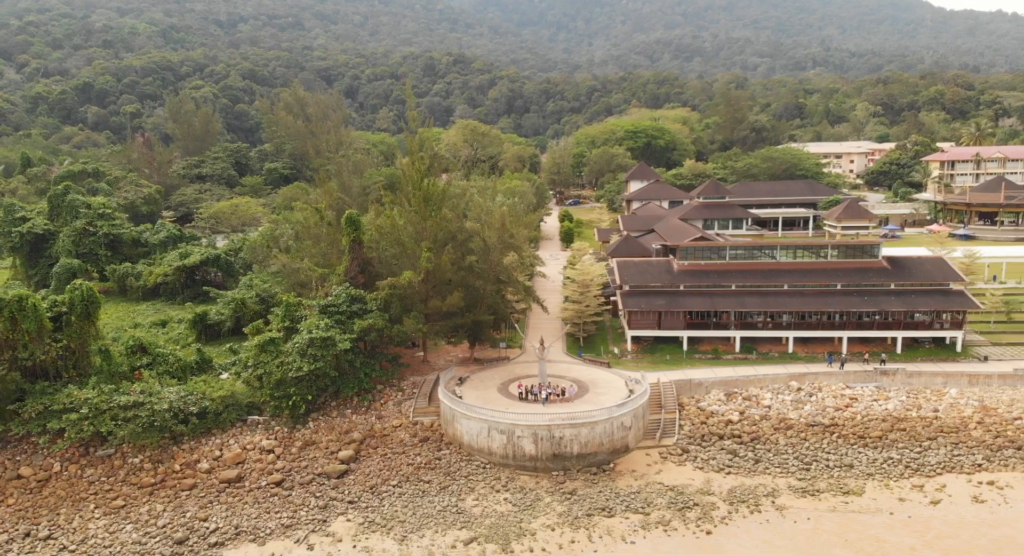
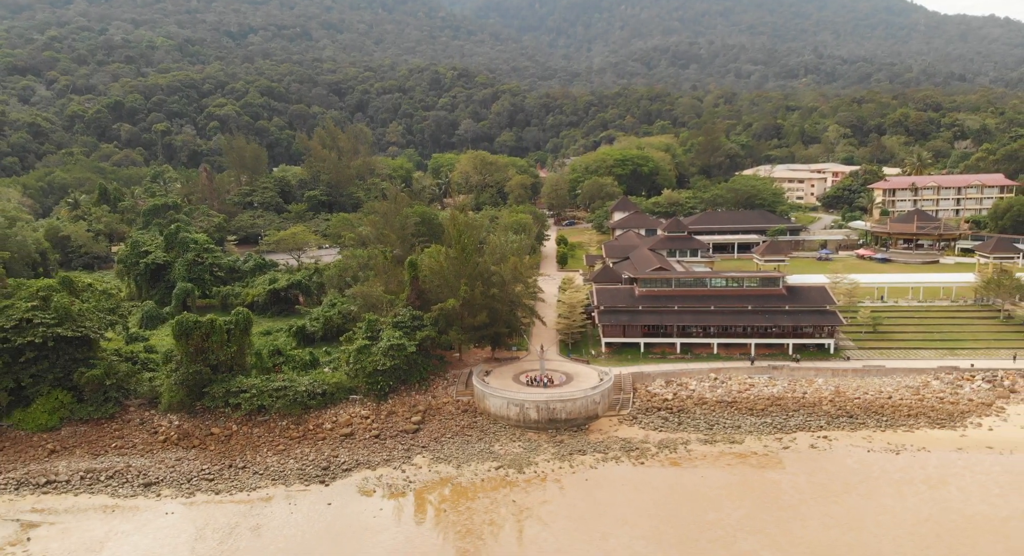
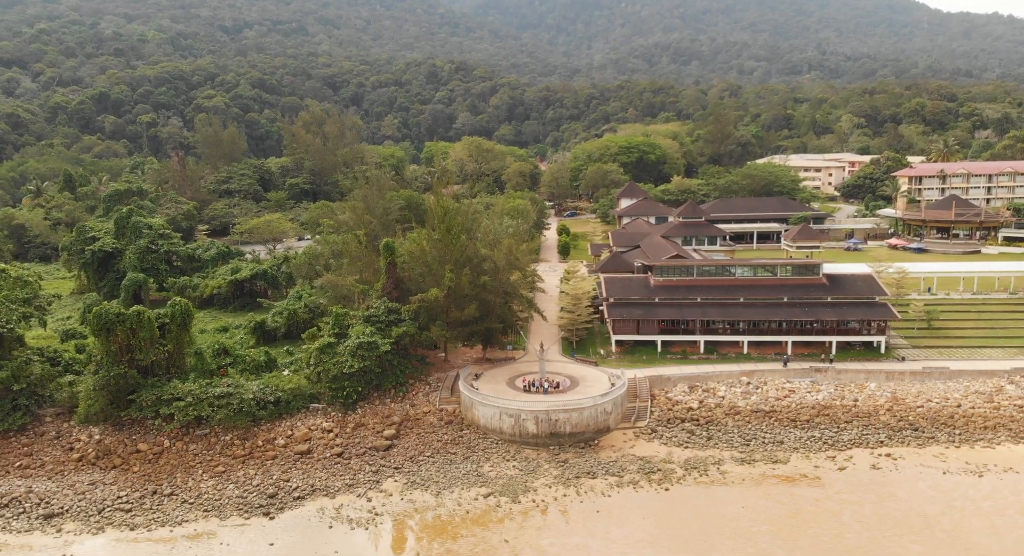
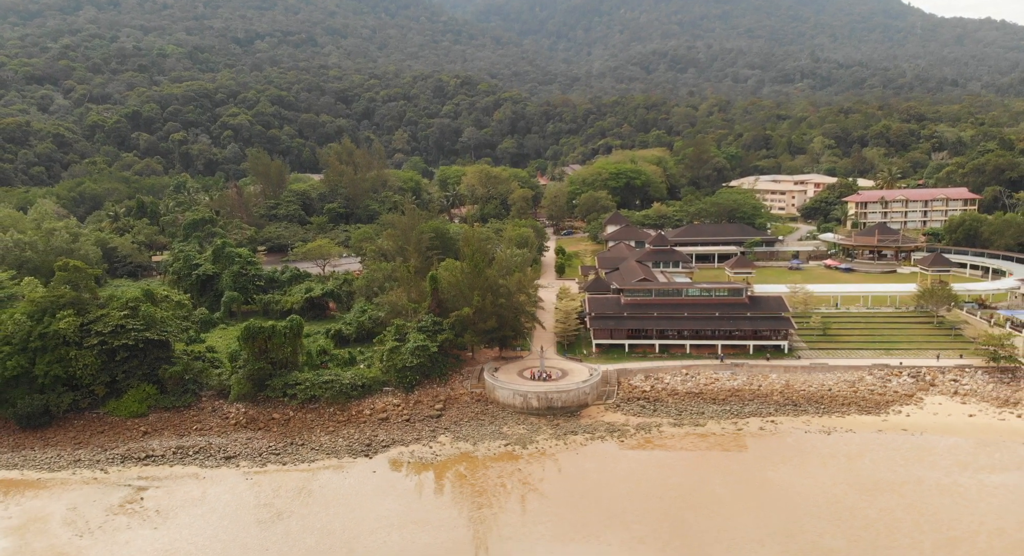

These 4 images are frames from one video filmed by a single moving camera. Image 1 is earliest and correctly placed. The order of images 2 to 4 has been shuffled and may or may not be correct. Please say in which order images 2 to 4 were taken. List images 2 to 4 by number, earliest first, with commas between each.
3, 2, 4
